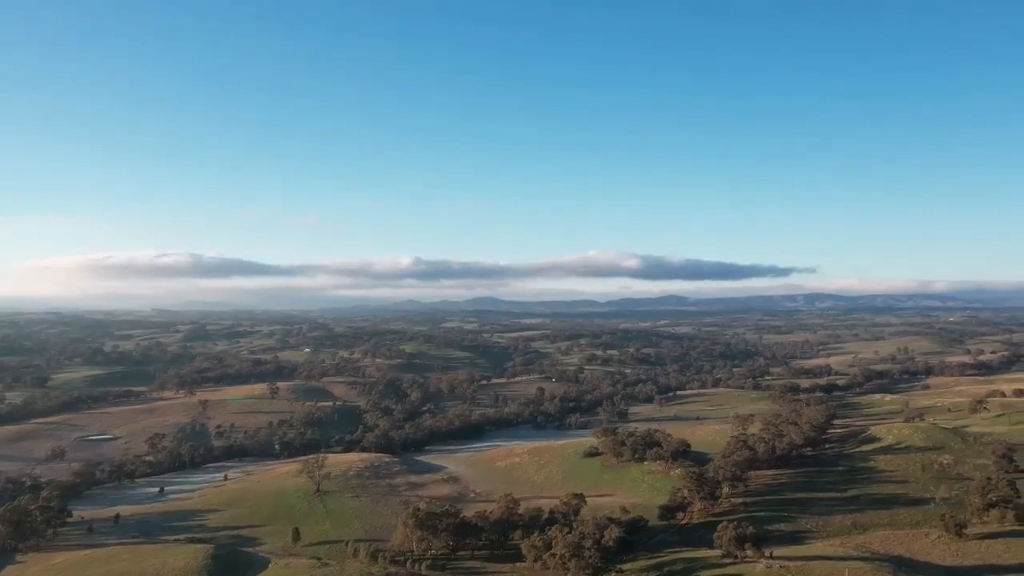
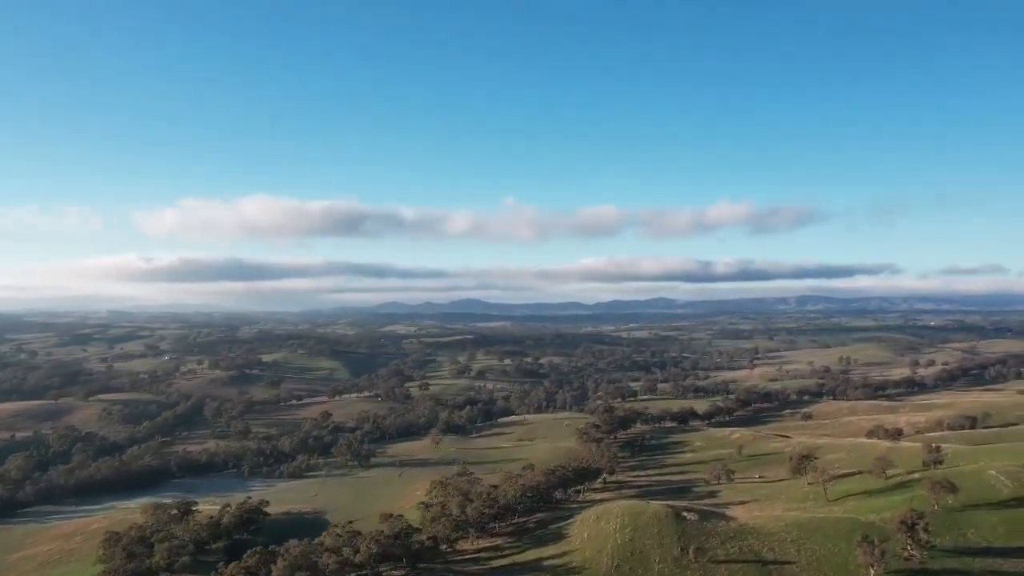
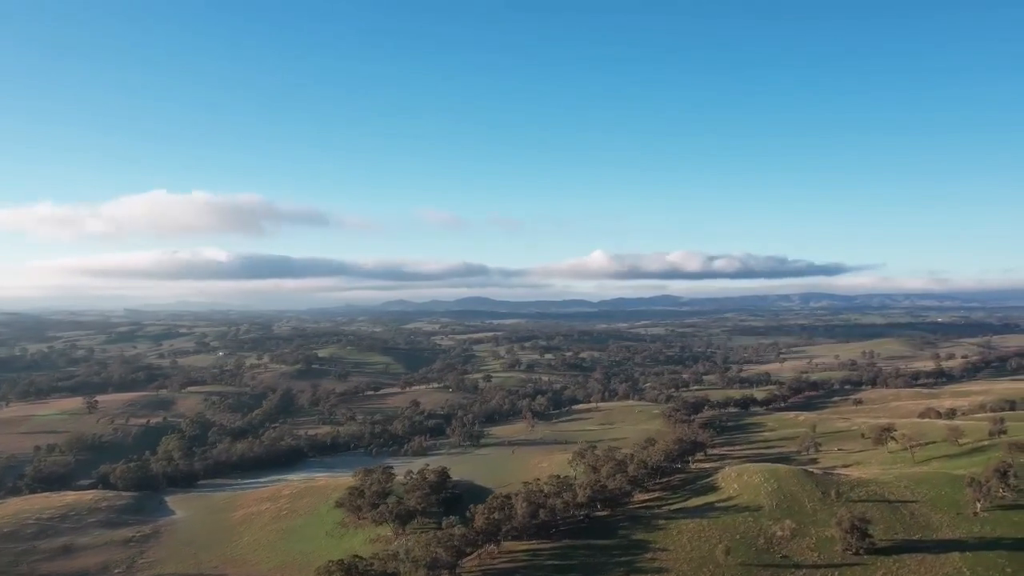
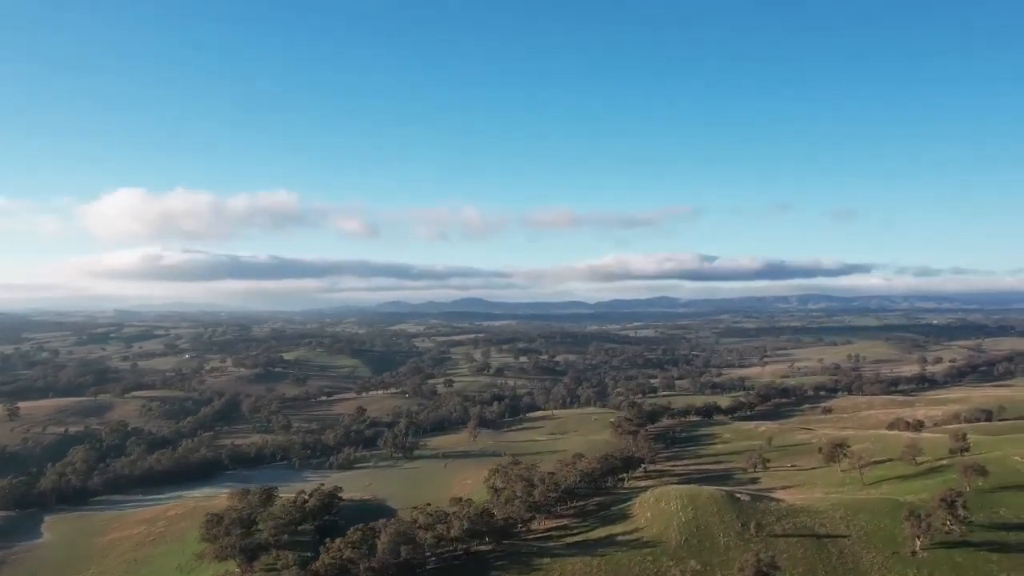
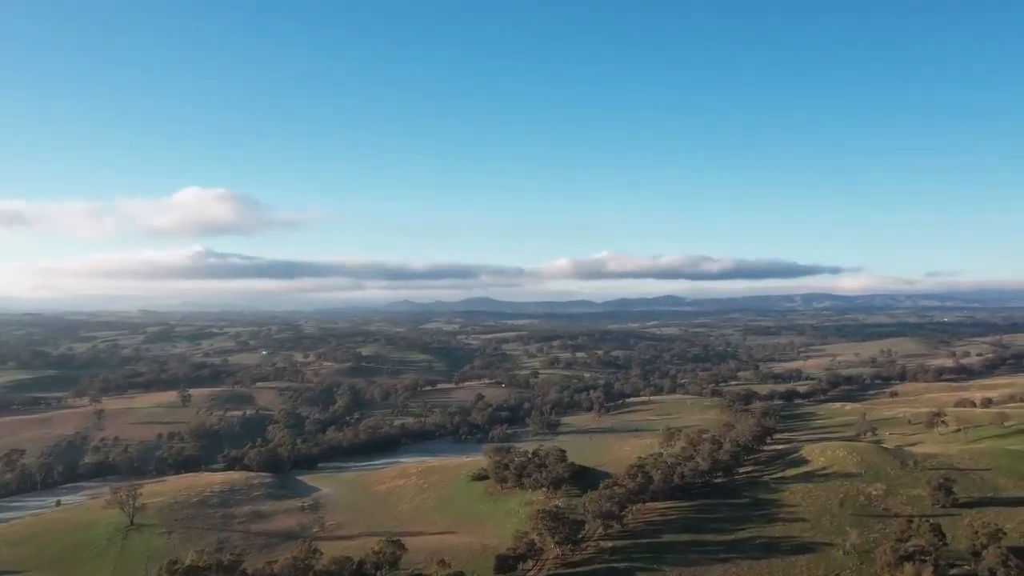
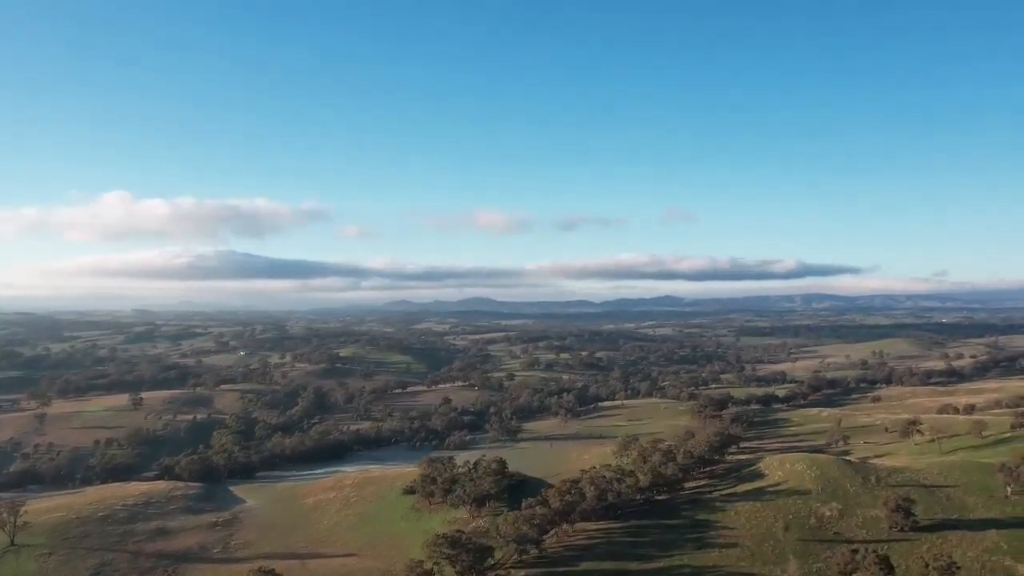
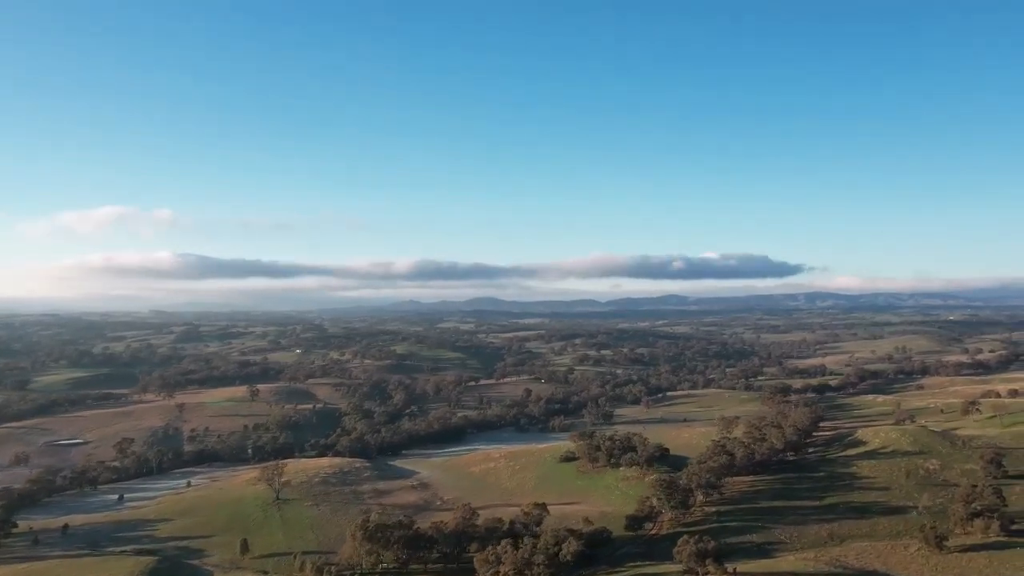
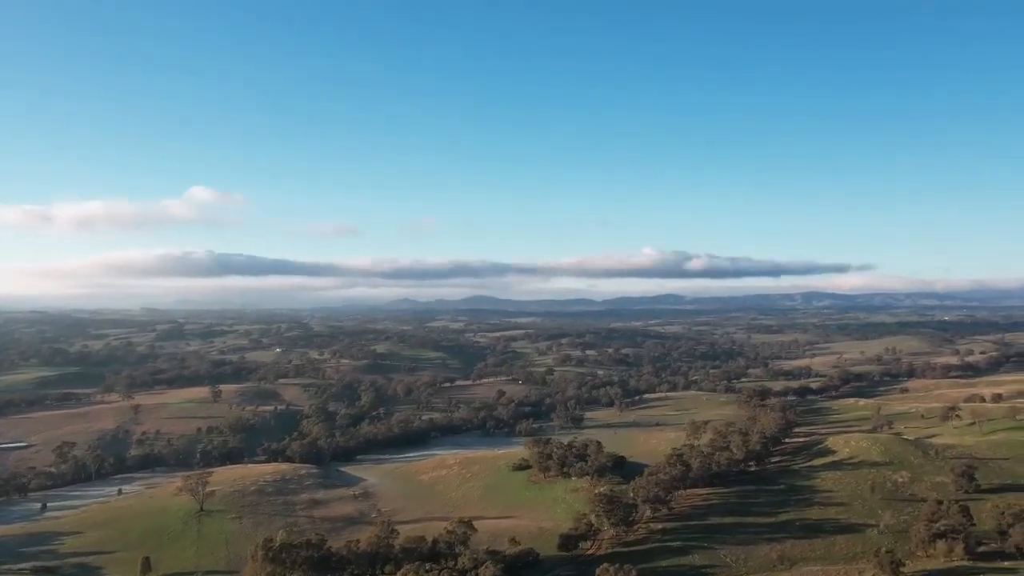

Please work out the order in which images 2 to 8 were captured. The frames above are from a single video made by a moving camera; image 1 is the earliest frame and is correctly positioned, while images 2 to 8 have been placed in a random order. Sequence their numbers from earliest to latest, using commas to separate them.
7, 8, 5, 6, 3, 4, 2
